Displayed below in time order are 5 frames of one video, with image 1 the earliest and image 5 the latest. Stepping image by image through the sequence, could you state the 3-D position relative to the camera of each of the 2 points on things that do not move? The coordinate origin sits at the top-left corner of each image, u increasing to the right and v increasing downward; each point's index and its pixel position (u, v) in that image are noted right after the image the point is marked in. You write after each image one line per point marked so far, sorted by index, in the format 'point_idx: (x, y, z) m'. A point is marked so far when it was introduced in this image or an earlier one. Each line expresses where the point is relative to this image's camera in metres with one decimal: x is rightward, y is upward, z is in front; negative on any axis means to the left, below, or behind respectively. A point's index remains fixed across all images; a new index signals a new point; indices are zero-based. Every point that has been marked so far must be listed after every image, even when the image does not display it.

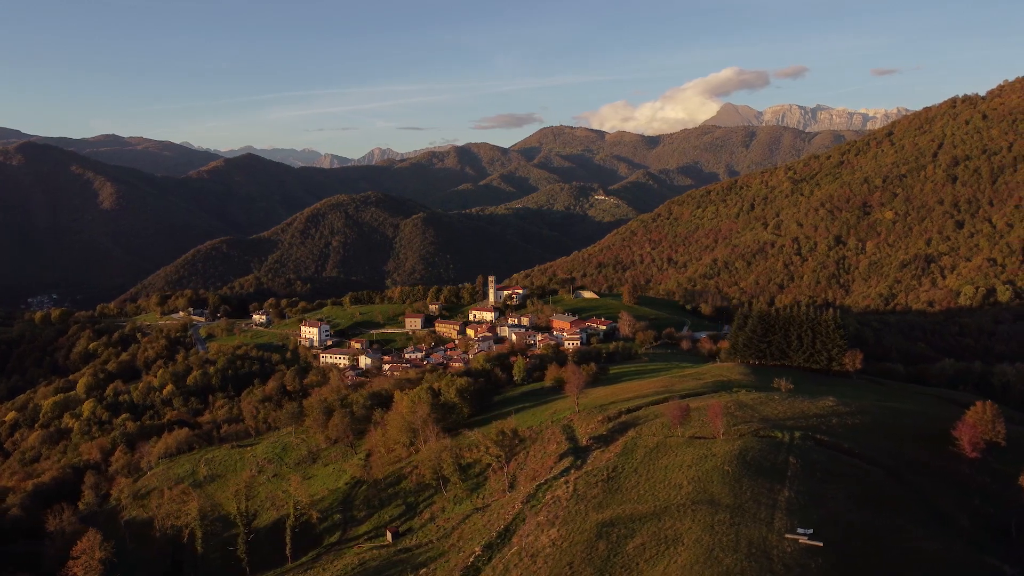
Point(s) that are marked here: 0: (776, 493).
0: (+6.9, -5.2, +15.9) m
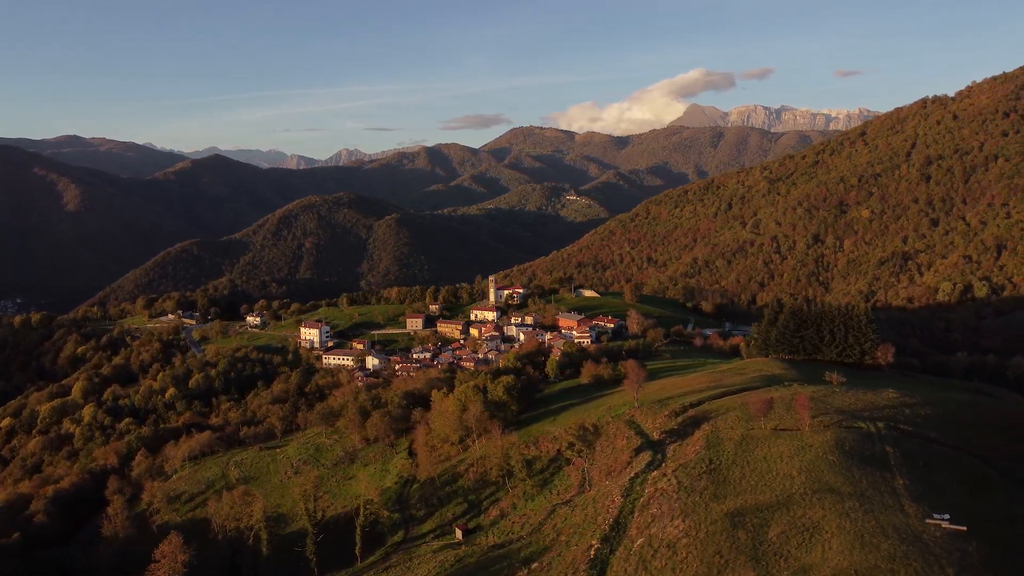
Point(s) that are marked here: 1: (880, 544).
0: (+10.0, -5.0, +16.2) m
1: (+7.6, -5.3, +12.8) m
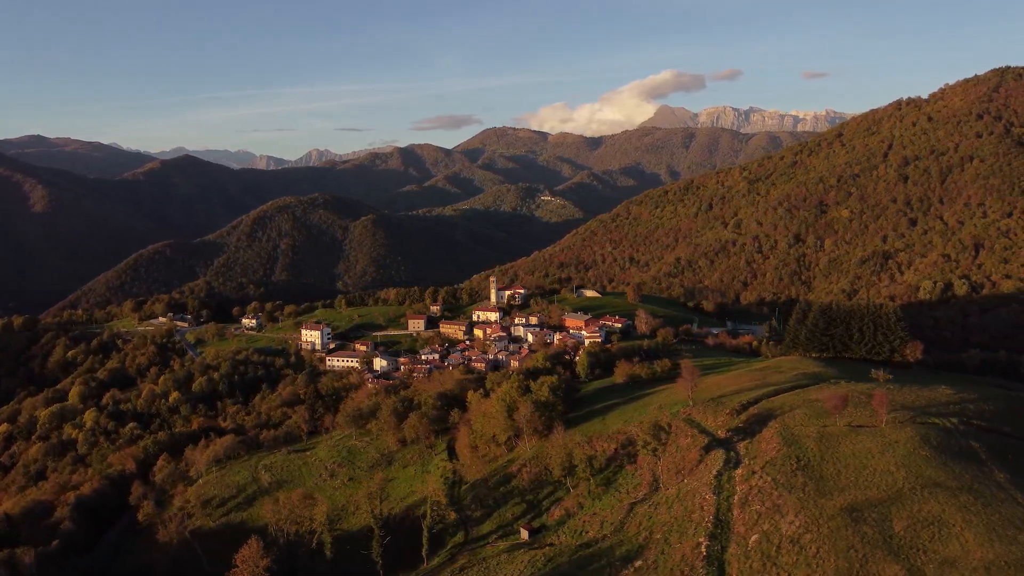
0: (+12.9, -5.0, +16.6) m
1: (+10.6, -5.3, +13.2) m
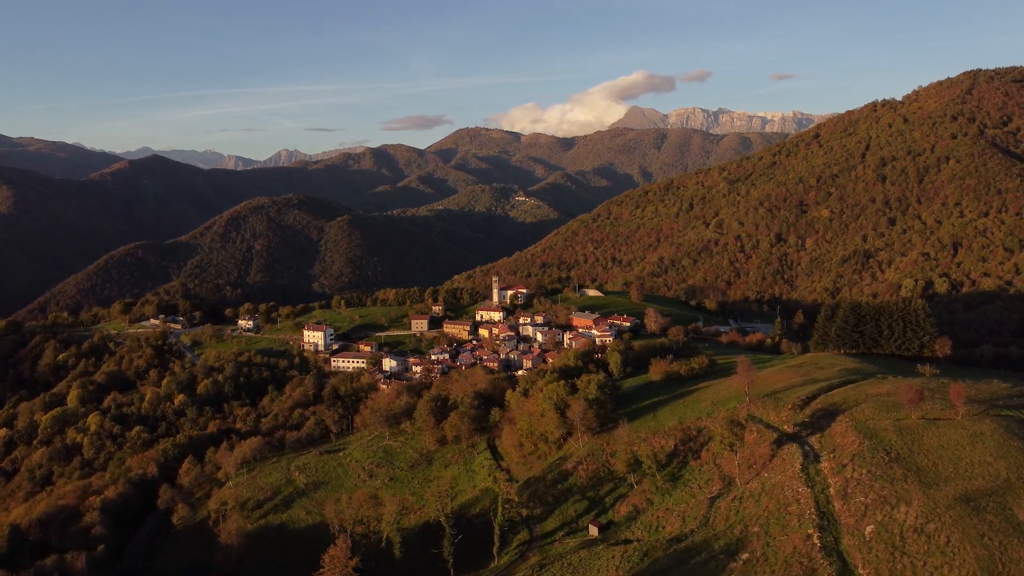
0: (+15.9, -4.9, +17.1) m
1: (+13.8, -5.1, +13.6) m
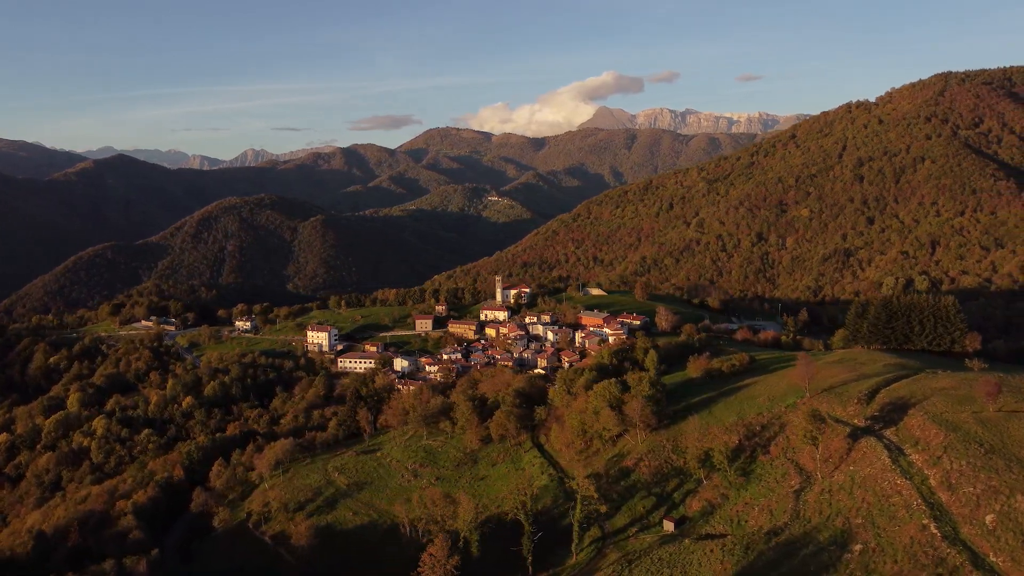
0: (+19.3, -4.7, +17.8) m
1: (+17.3, -5.0, +14.2) m
